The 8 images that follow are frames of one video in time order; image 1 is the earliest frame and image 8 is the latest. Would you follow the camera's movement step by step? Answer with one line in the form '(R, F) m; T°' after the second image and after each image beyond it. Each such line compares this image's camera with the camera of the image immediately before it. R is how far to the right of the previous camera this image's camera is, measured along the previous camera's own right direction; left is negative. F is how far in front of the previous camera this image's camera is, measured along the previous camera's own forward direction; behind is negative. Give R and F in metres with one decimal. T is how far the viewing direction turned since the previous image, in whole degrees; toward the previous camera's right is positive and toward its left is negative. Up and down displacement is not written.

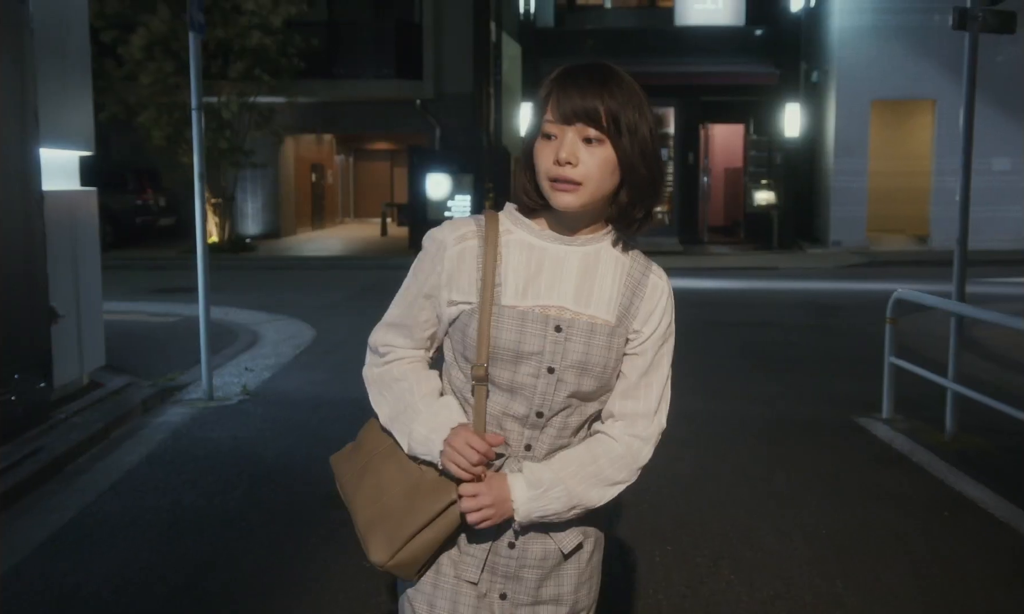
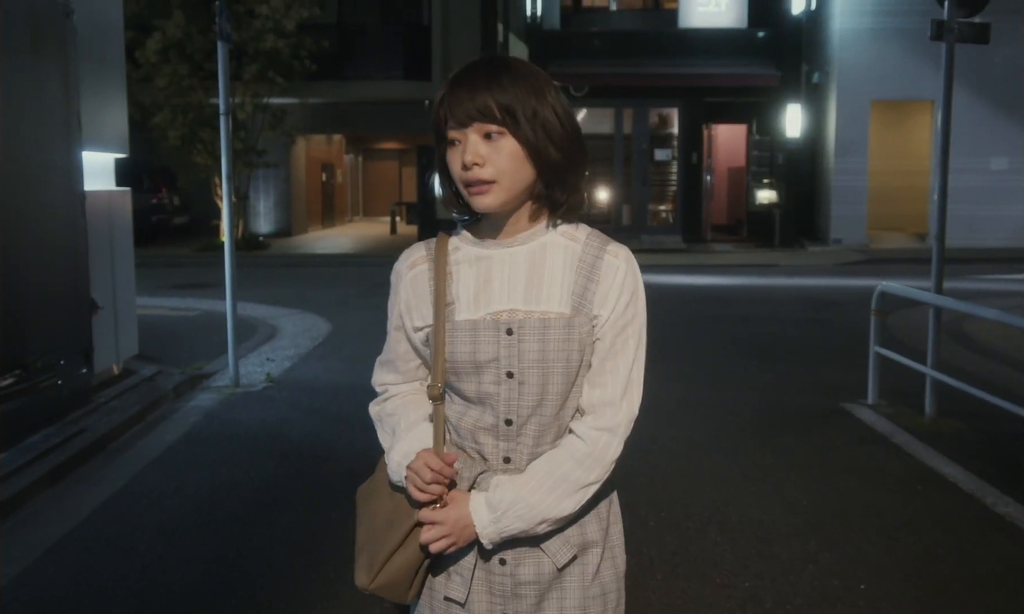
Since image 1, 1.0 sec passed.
(0.0, -0.5) m; 0°
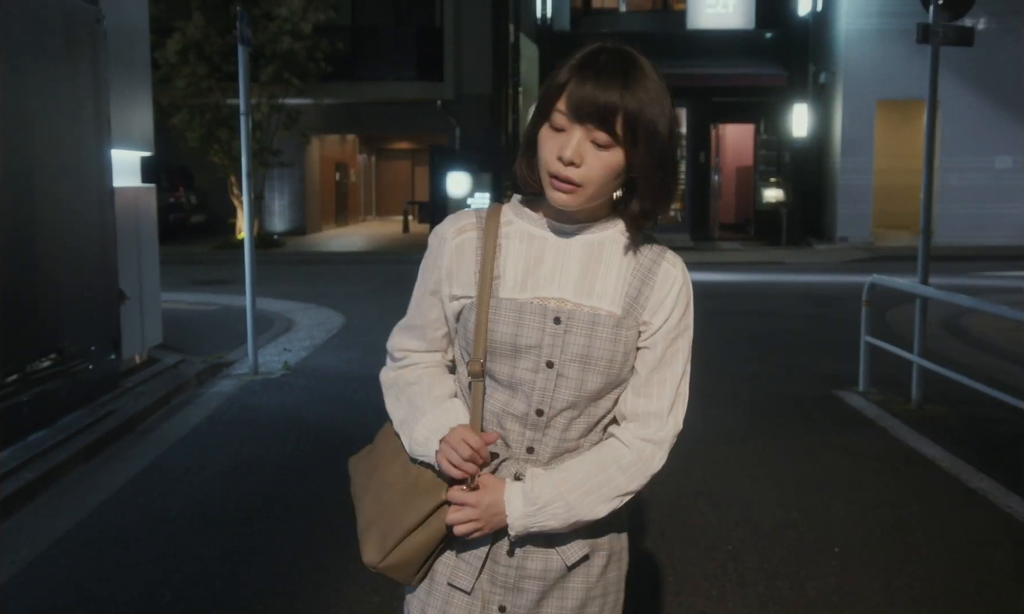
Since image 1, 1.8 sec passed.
(+0.1, -0.4) m; -1°
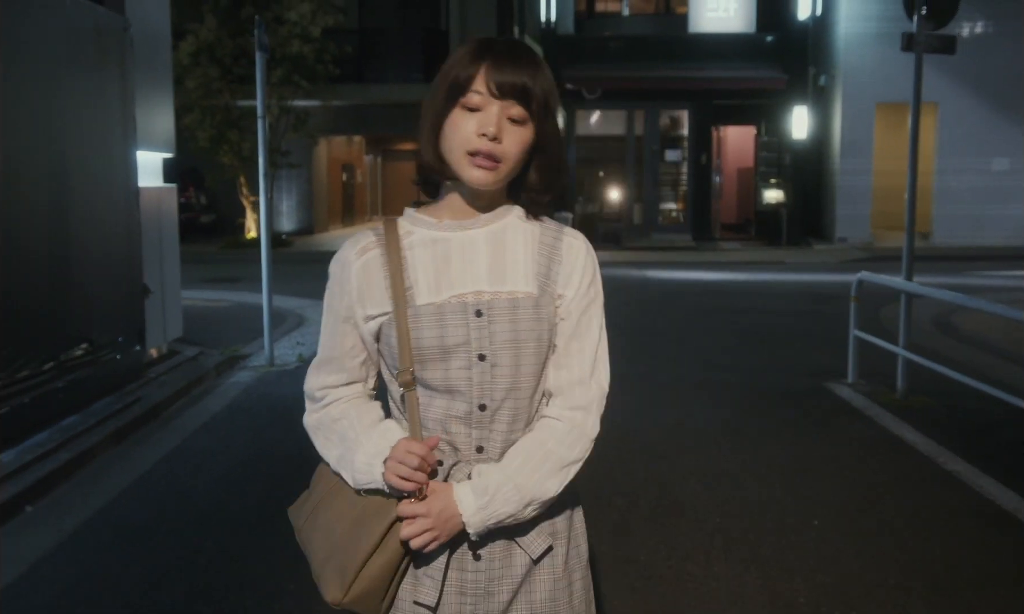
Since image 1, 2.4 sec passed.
(0.0, -0.4) m; 0°
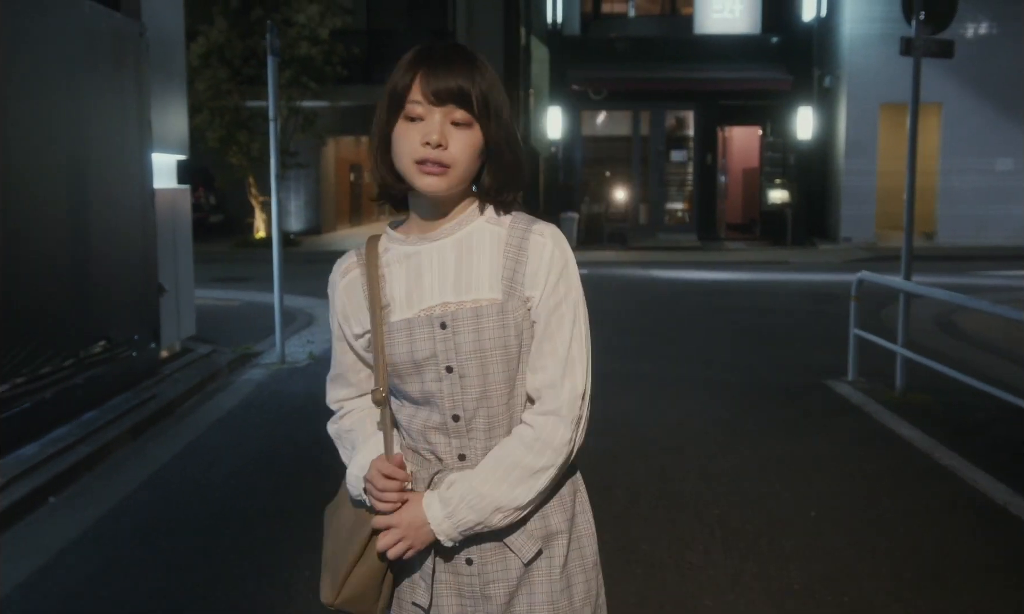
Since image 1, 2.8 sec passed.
(0.0, -0.2) m; 0°
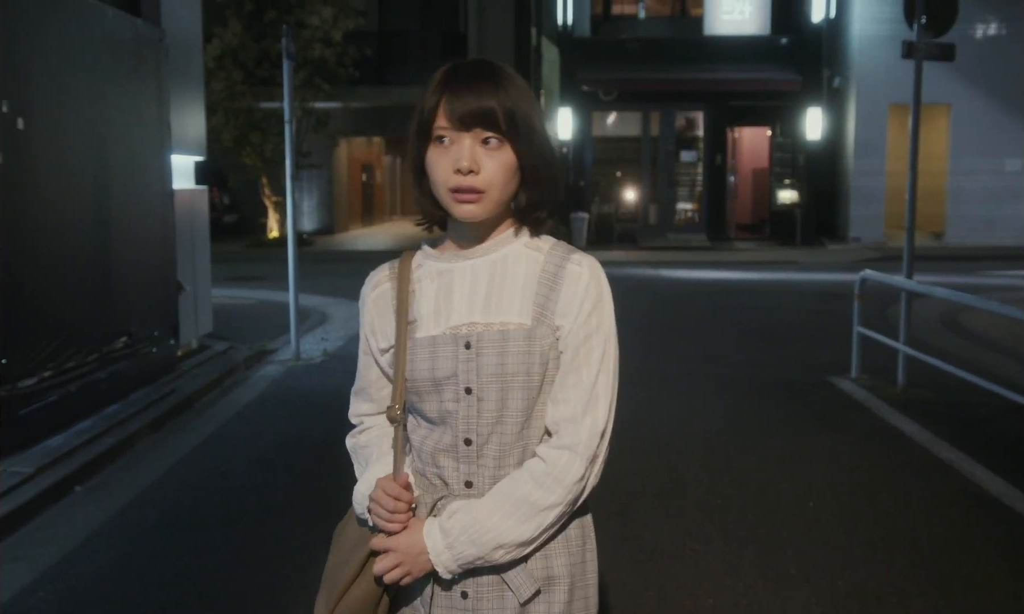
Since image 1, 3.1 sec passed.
(0.0, -0.2) m; -1°
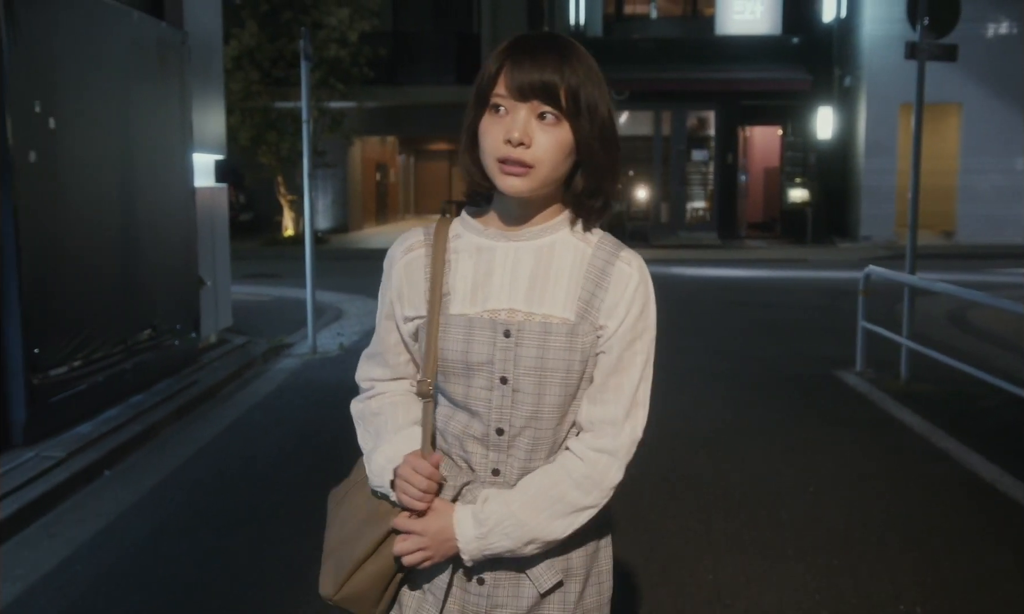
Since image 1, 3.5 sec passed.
(0.0, -0.2) m; -1°
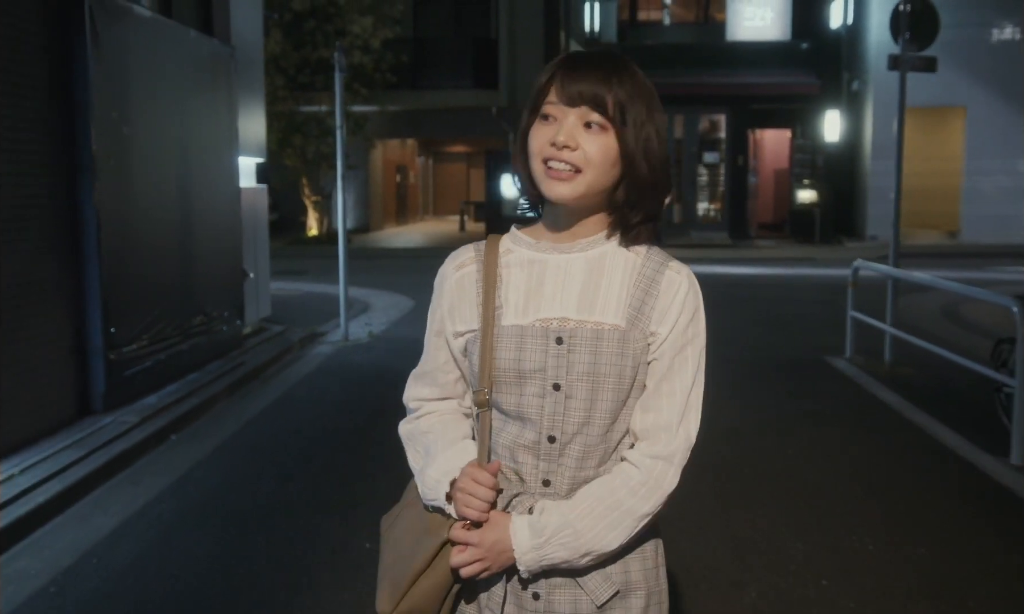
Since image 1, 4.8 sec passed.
(0.0, -0.9) m; -1°
